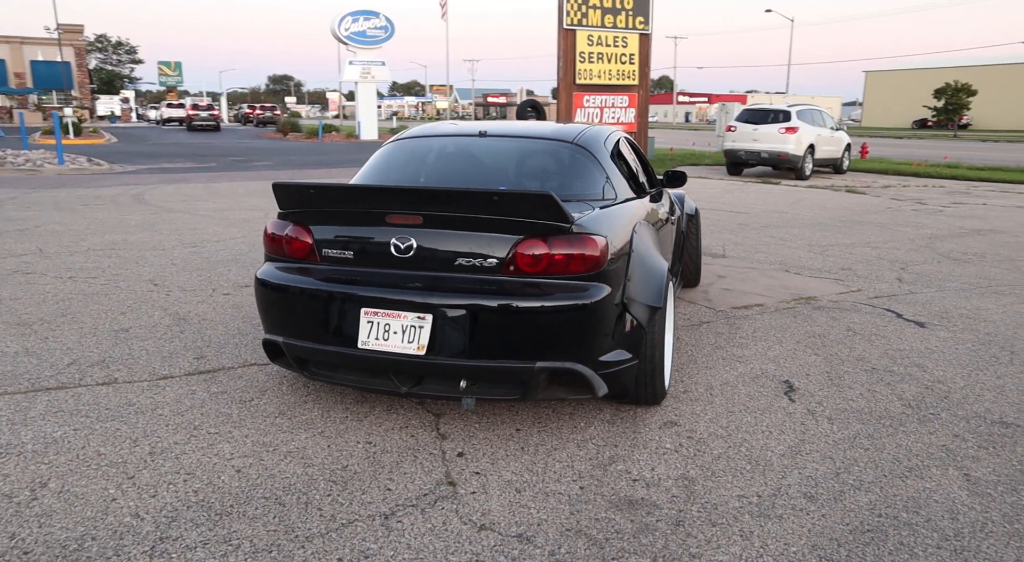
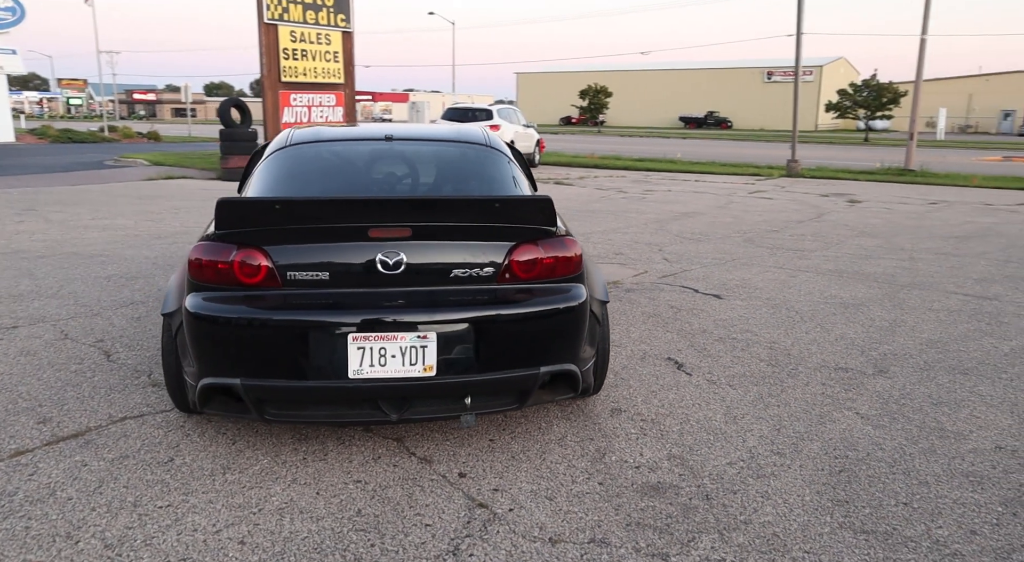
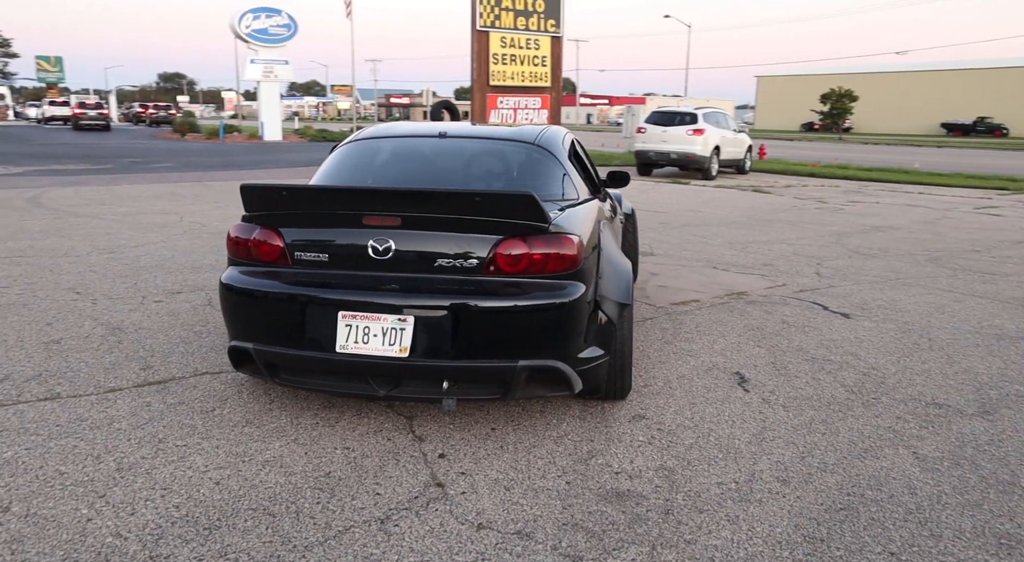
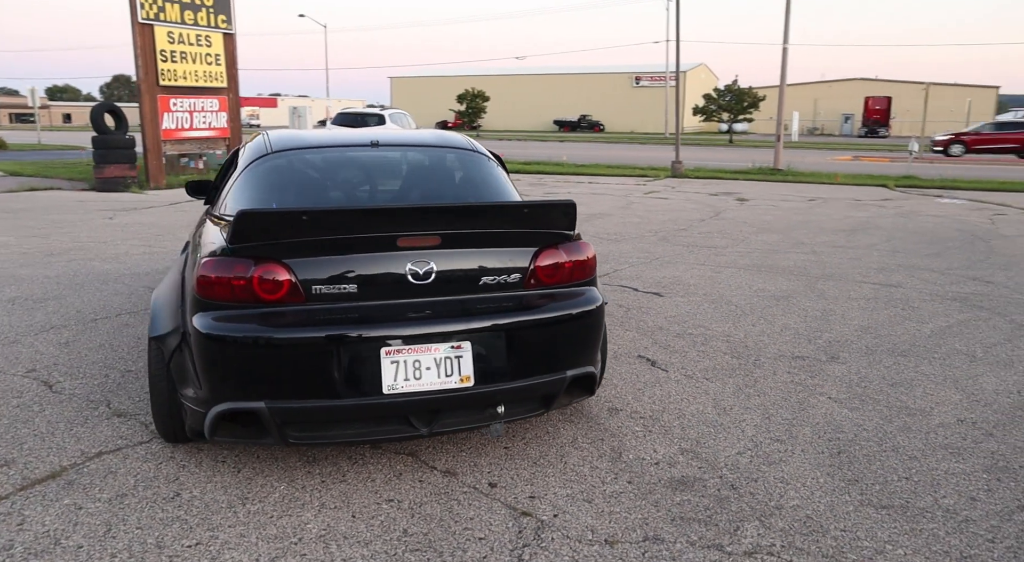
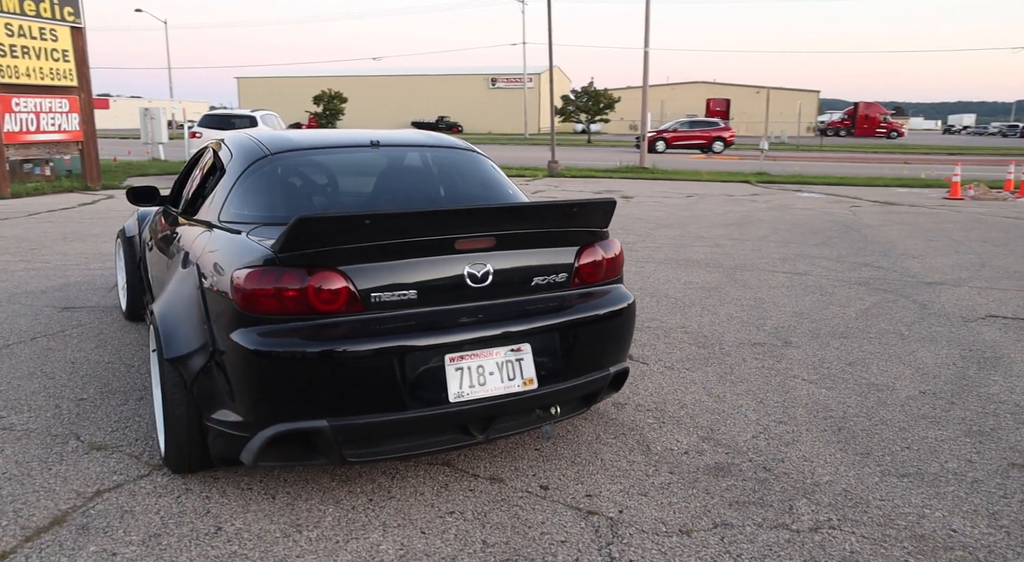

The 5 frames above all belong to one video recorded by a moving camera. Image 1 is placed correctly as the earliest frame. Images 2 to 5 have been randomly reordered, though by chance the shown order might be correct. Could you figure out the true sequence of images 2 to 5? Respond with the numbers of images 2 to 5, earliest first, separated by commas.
3, 2, 4, 5
